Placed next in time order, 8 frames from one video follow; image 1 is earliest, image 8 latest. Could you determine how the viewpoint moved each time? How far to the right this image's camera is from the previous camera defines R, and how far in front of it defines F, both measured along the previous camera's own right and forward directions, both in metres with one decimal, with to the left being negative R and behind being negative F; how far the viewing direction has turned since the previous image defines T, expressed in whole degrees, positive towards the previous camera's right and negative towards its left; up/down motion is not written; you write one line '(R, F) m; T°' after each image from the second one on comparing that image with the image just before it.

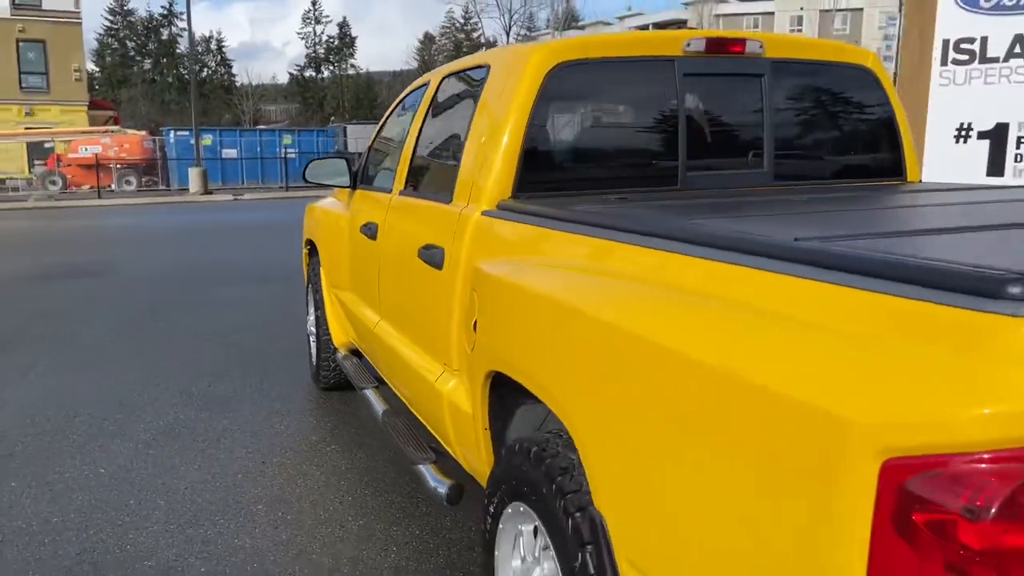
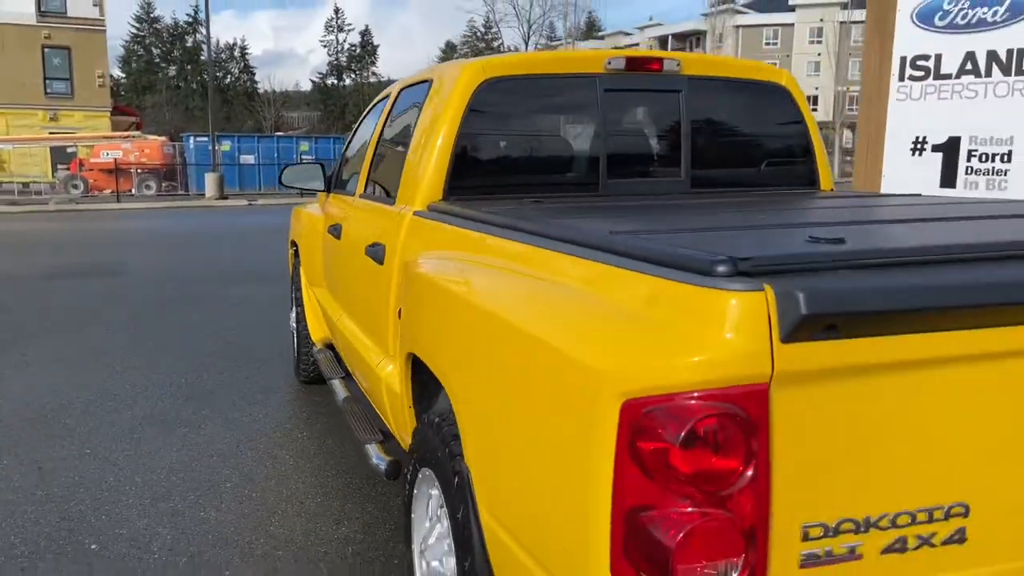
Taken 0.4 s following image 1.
(+0.4, -0.3) m; -1°
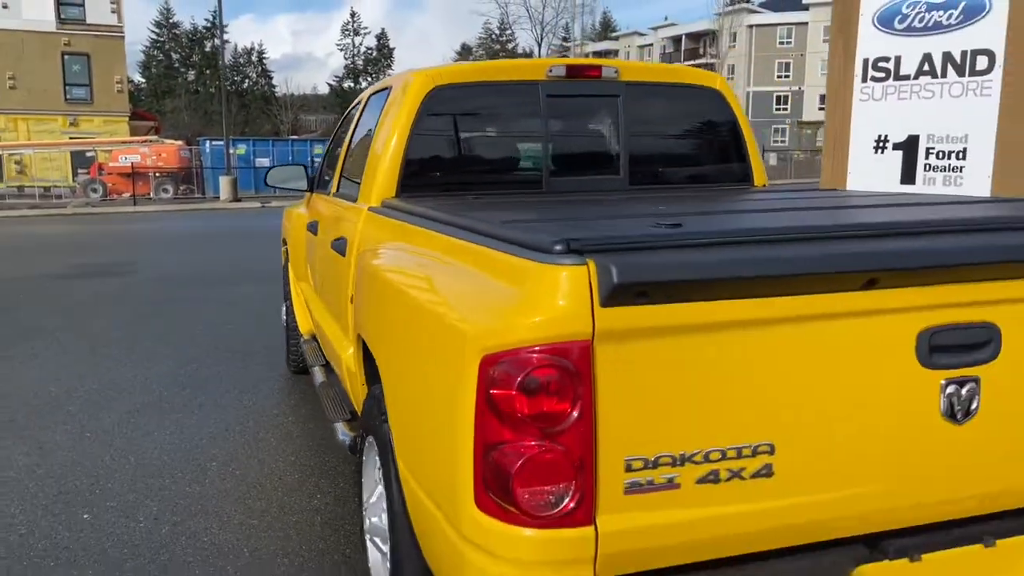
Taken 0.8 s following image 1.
(+0.3, -0.3) m; -1°
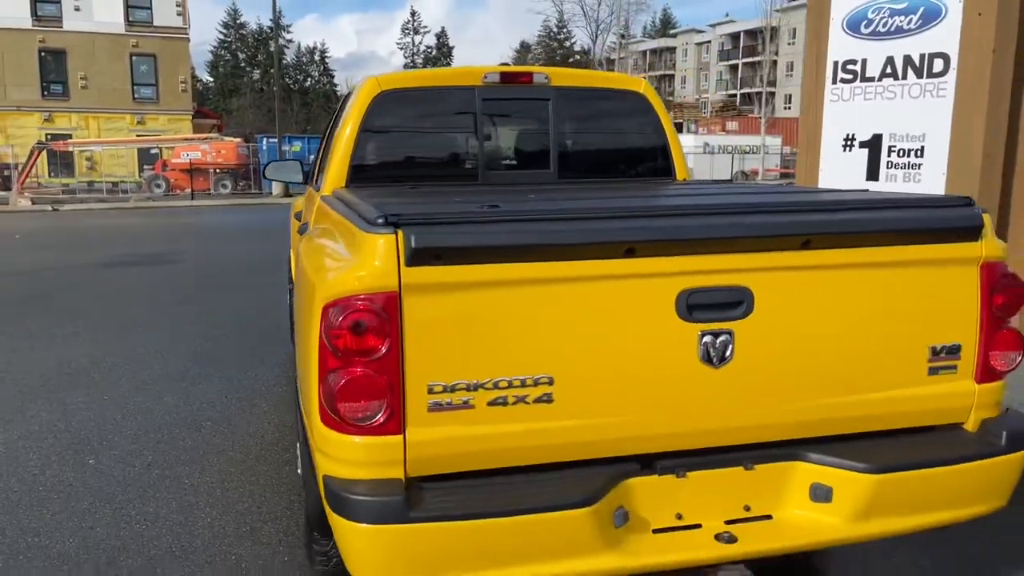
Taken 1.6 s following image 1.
(+0.6, -0.5) m; -4°
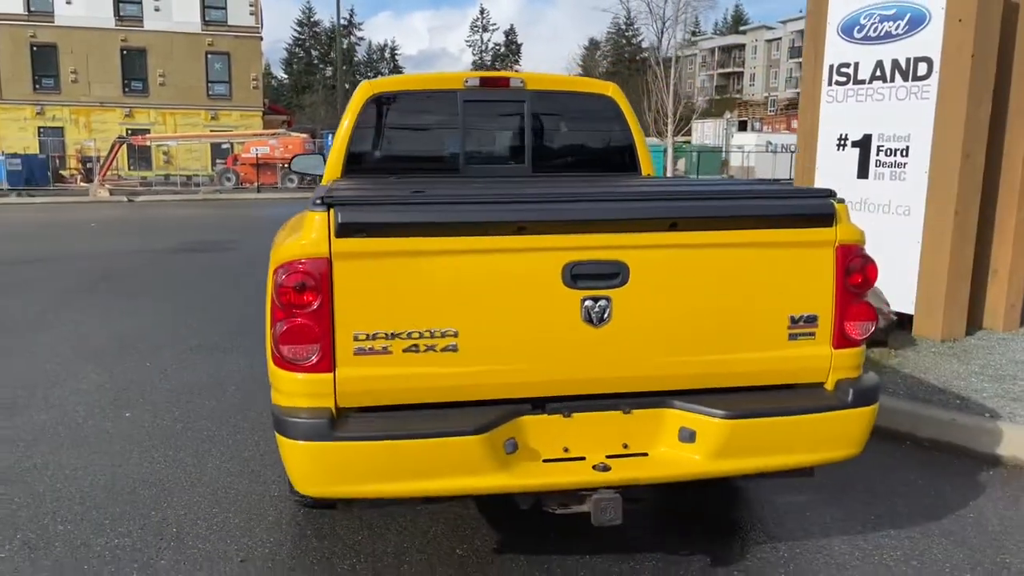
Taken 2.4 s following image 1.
(+0.5, -0.5) m; -4°
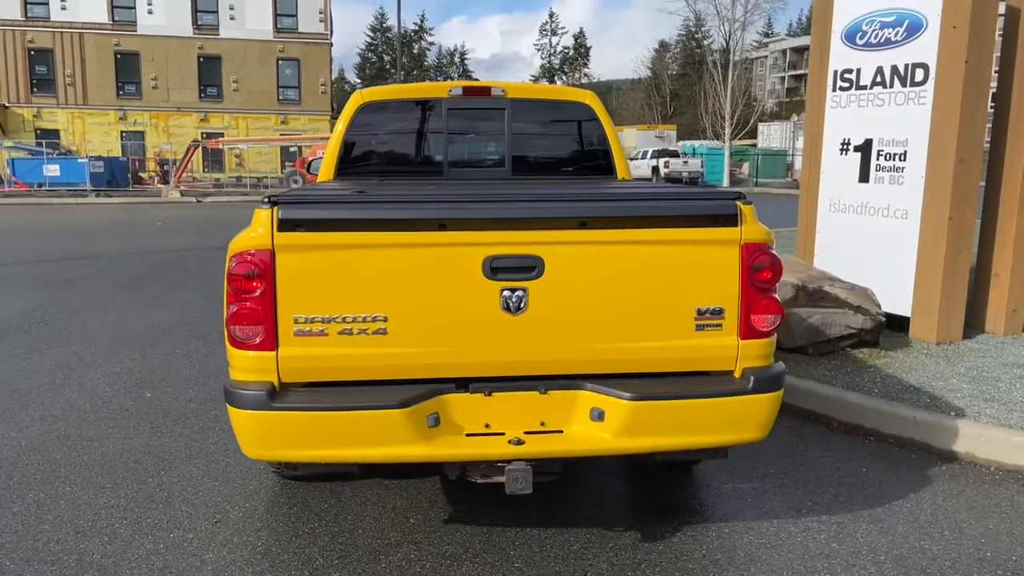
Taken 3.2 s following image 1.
(+0.6, -0.3) m; -5°
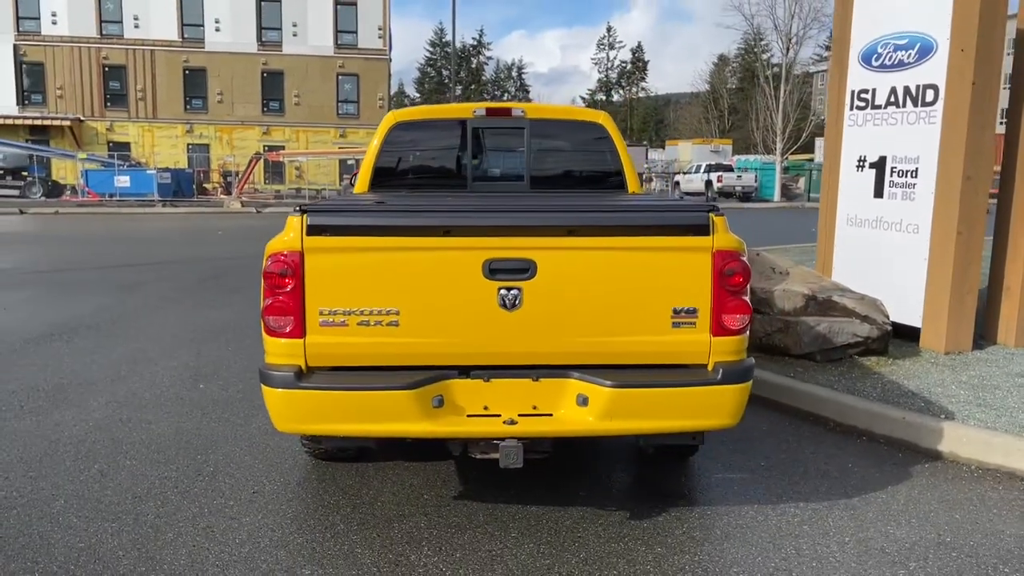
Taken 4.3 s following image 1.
(+0.3, -0.5) m; -4°
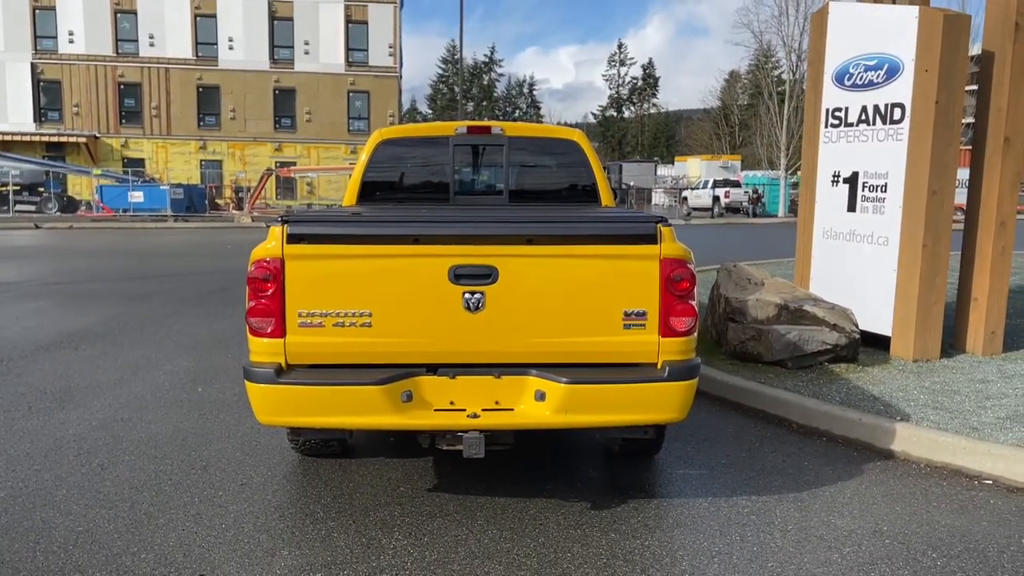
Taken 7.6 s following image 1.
(+0.2, -0.3) m; -1°
